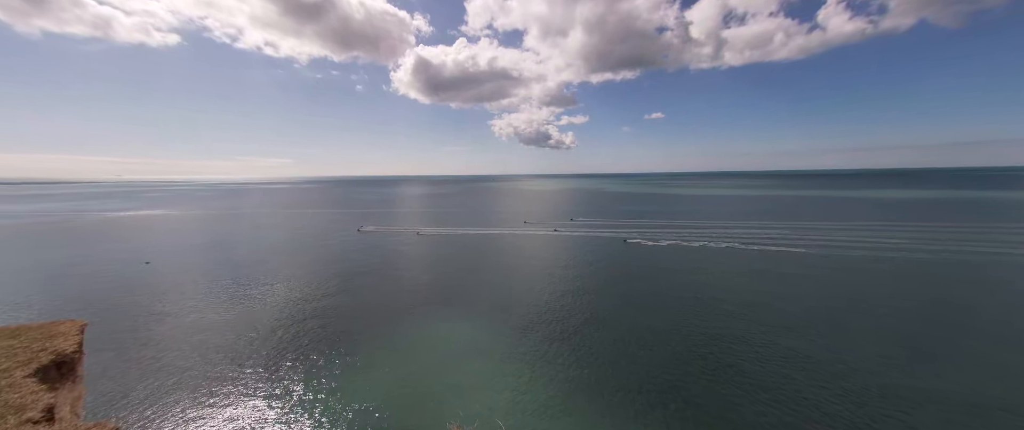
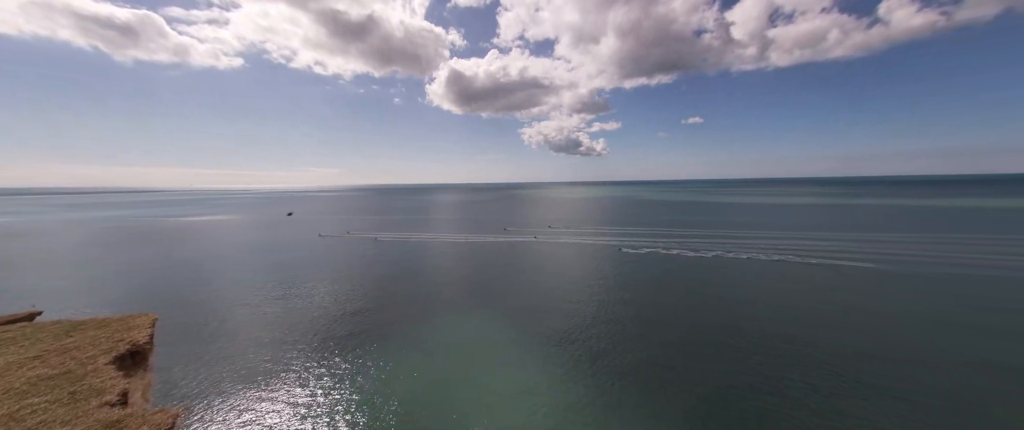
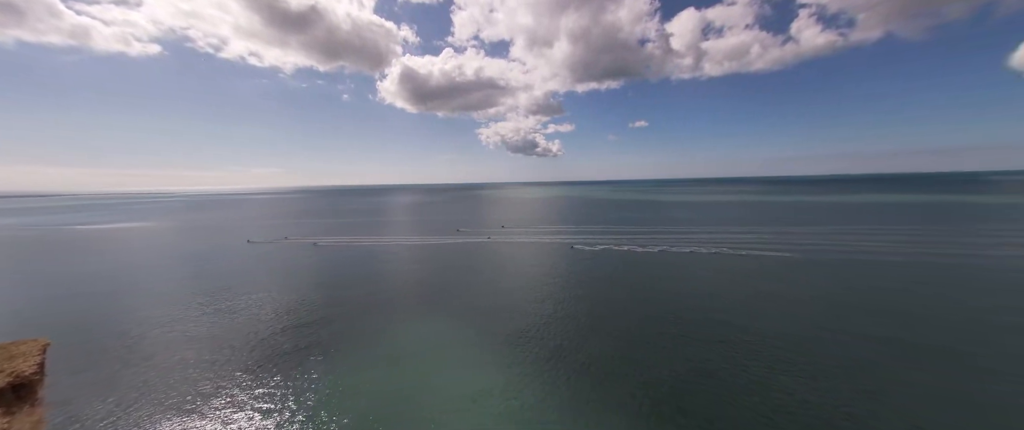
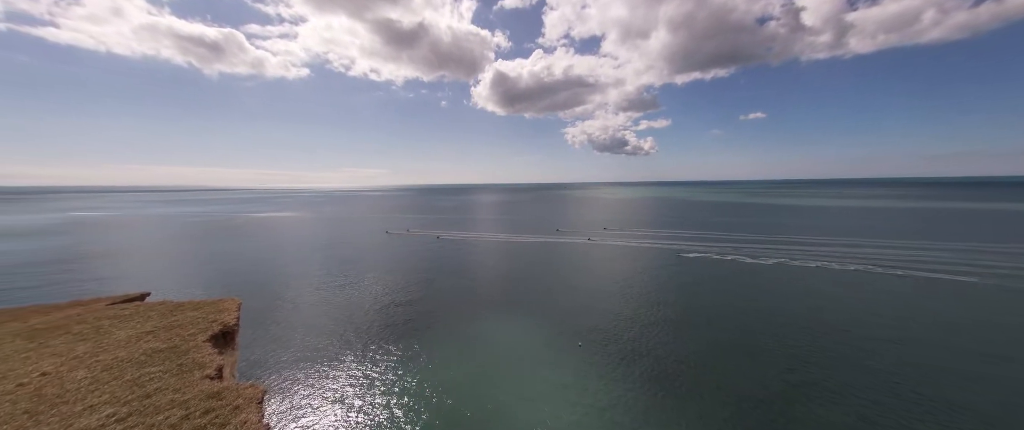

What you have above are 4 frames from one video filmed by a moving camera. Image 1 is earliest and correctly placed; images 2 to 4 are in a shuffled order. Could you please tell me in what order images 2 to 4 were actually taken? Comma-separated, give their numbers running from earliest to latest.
4, 2, 3
